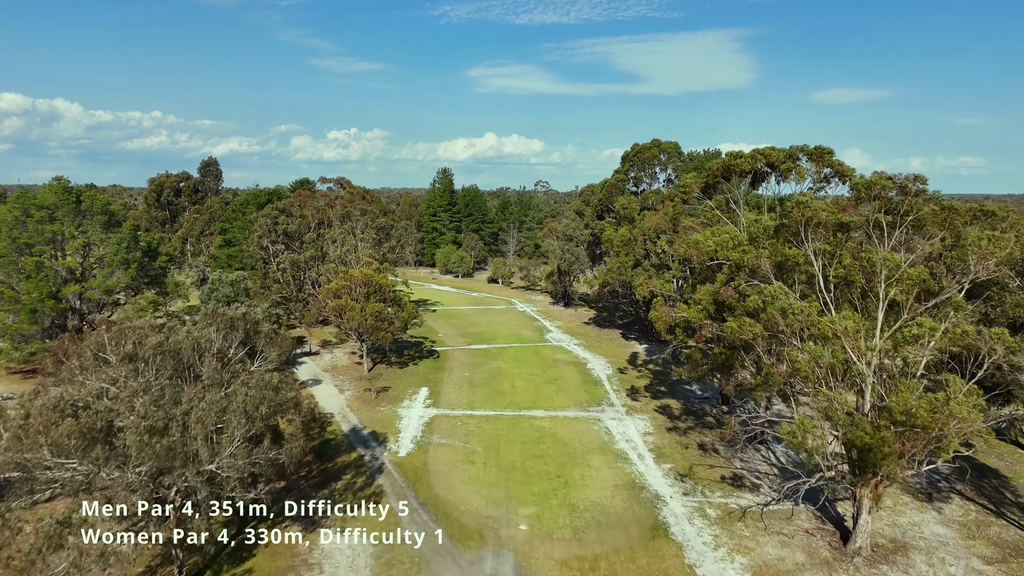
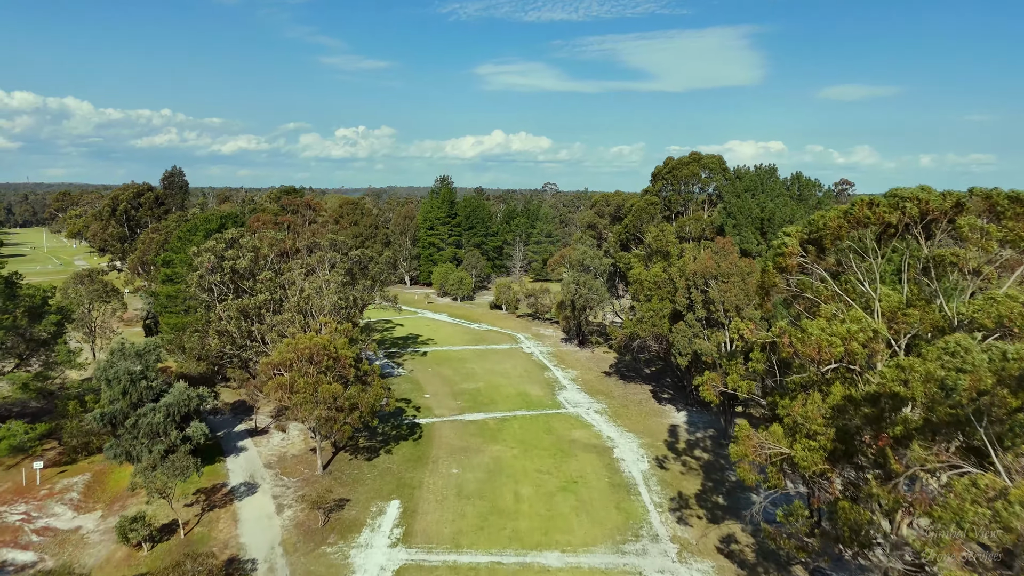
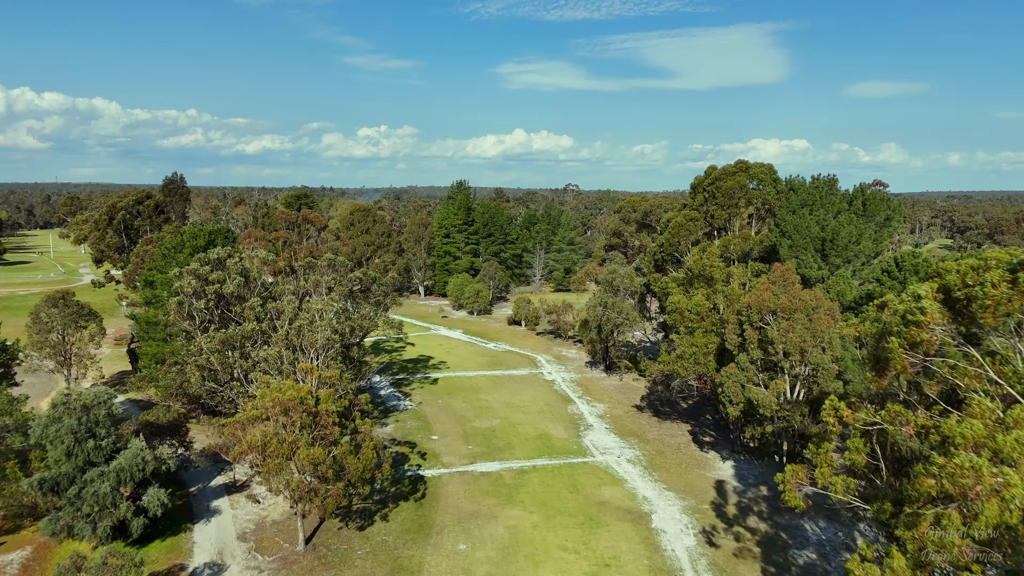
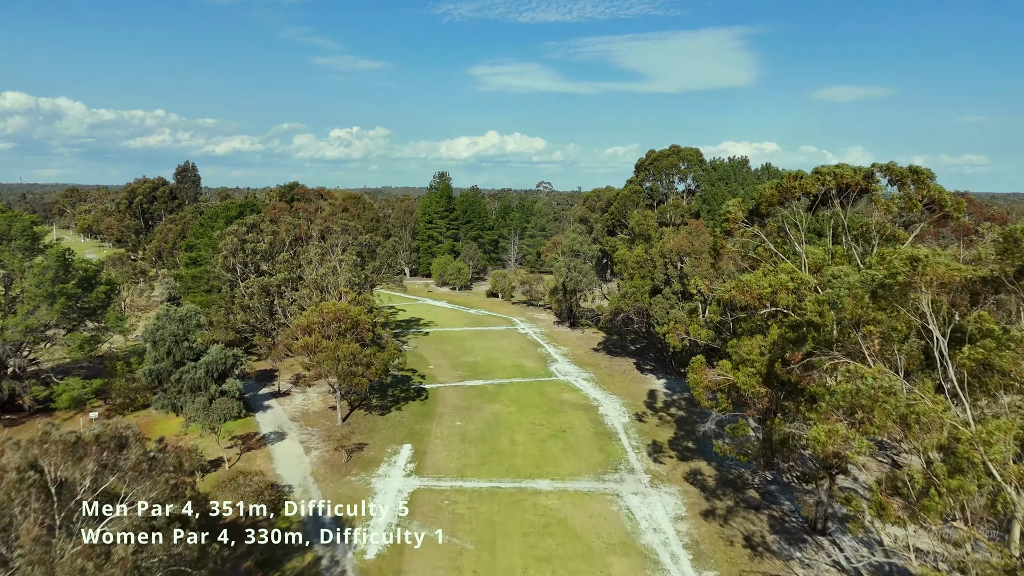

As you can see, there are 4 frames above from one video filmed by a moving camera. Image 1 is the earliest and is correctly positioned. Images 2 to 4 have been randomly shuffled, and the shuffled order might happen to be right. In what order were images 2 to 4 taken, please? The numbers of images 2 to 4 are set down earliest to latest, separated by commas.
4, 2, 3
